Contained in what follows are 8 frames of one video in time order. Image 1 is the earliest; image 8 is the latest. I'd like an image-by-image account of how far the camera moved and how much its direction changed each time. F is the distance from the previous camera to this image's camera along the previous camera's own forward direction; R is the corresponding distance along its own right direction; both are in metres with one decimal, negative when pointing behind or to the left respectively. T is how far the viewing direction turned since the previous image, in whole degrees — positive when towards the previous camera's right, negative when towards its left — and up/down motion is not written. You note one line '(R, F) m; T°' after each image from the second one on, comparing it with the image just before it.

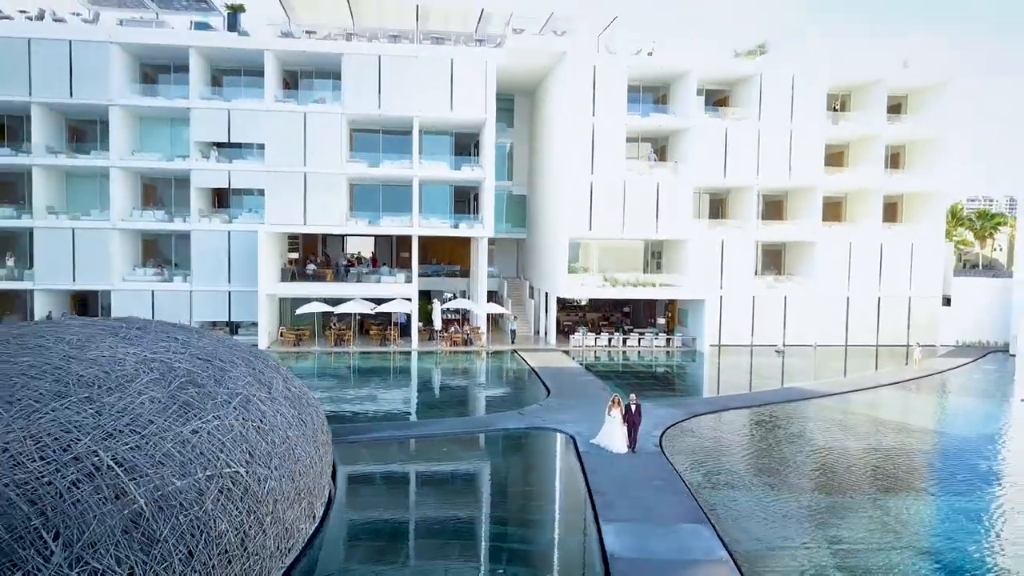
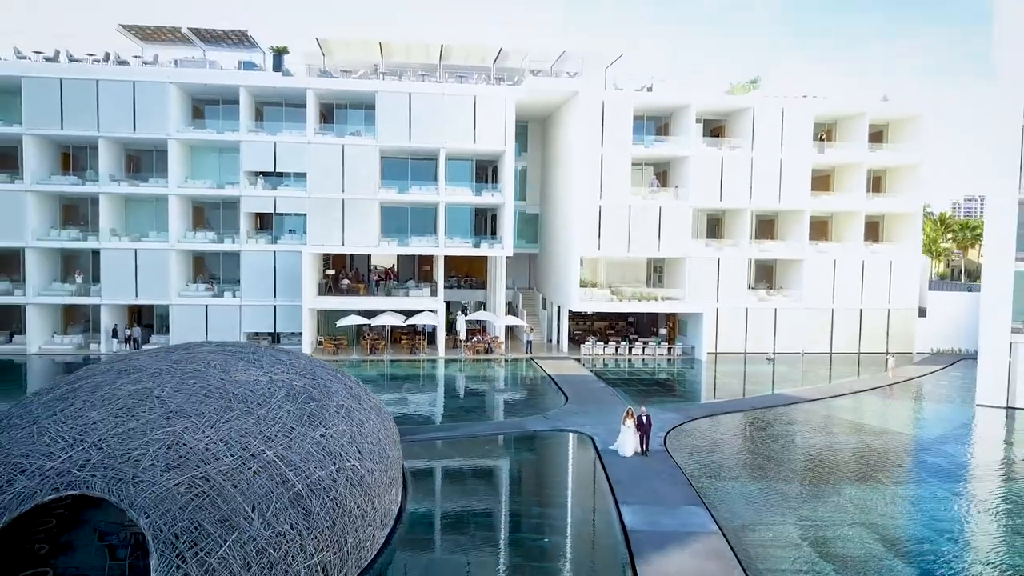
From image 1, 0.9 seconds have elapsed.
(-0.7, -3.2) m; 0°
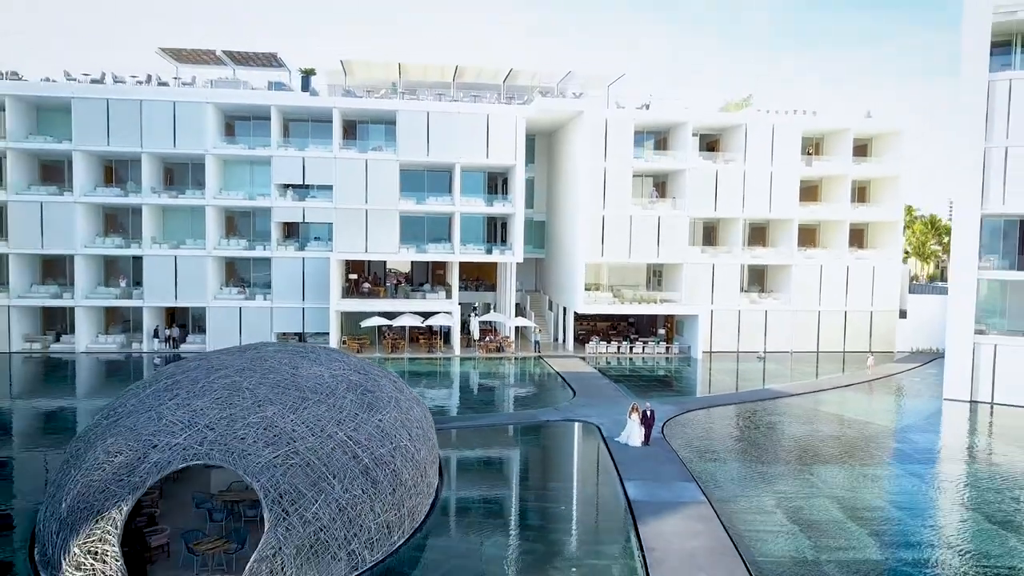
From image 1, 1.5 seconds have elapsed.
(-0.5, -2.7) m; 0°
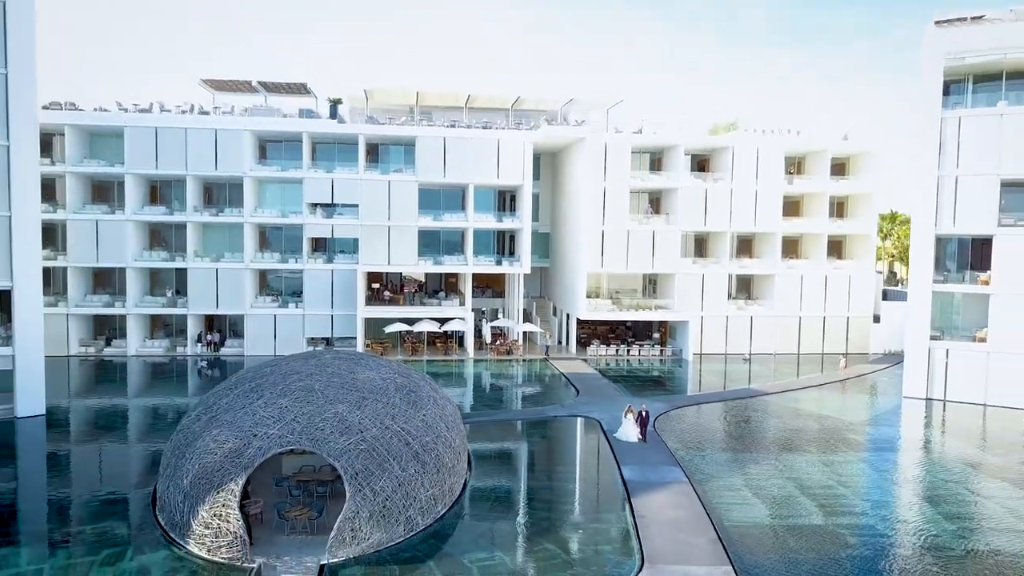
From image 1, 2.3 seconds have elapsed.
(-0.5, -3.7) m; 0°
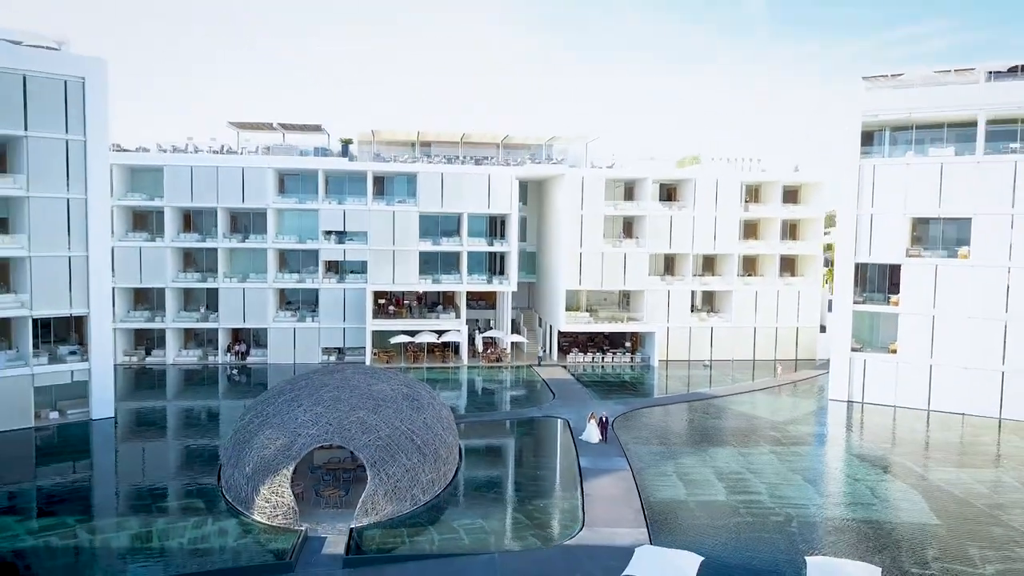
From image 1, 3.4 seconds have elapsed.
(+0.6, -5.7) m; 0°
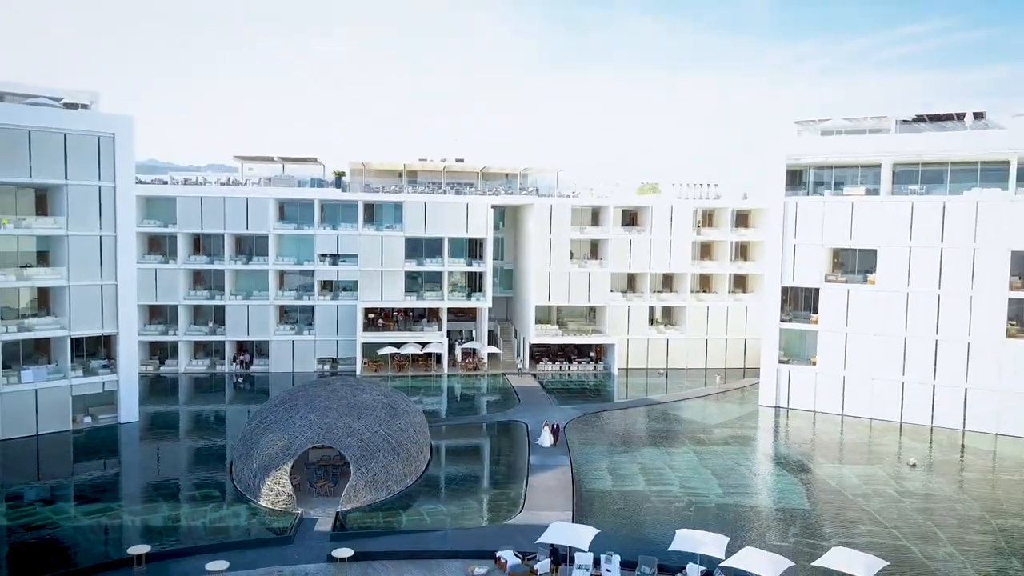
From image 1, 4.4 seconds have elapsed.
(+1.6, -5.3) m; 0°
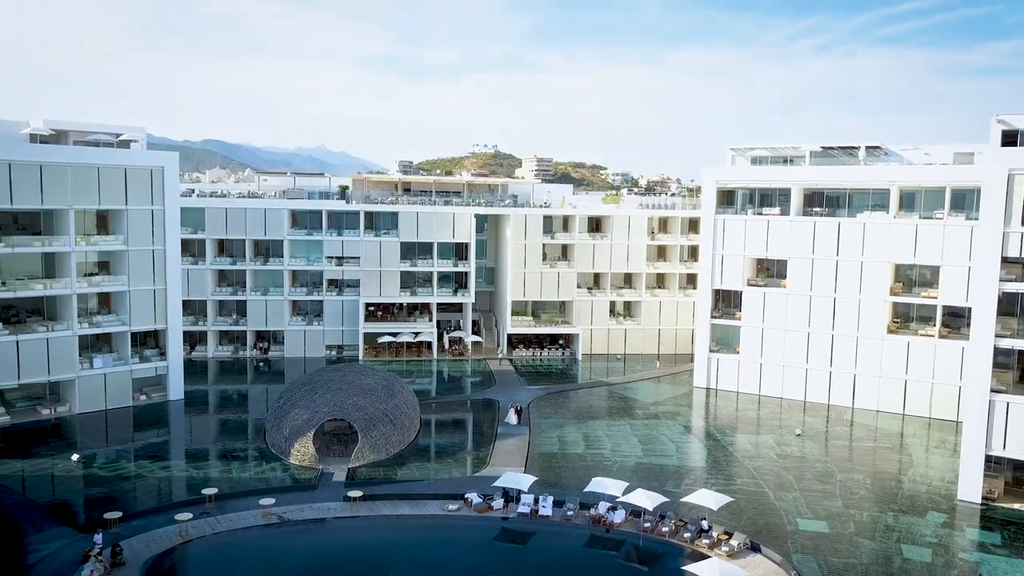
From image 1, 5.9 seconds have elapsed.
(+1.3, -8.4) m; 0°
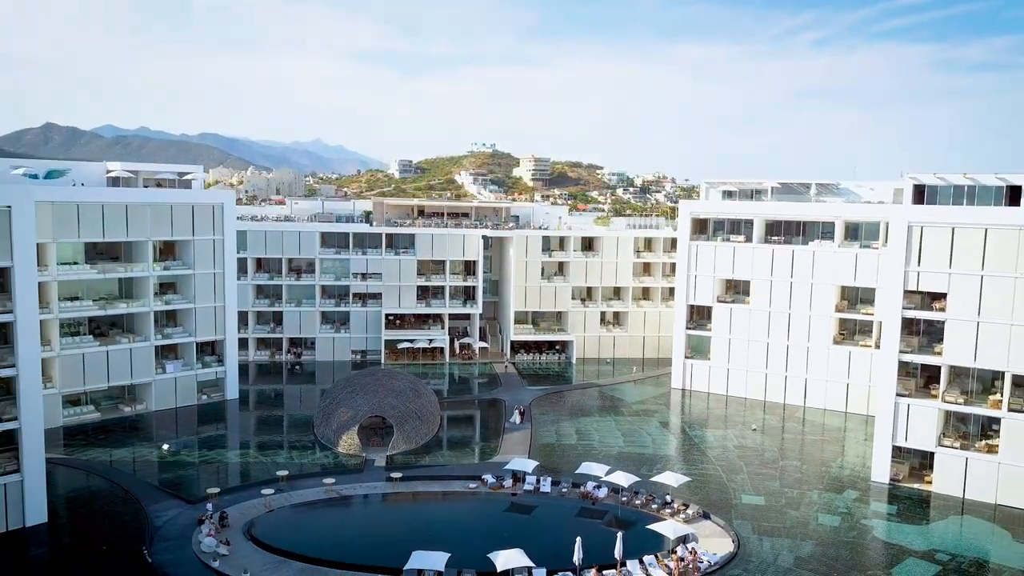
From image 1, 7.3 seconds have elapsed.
(-0.5, -8.2) m; 0°
